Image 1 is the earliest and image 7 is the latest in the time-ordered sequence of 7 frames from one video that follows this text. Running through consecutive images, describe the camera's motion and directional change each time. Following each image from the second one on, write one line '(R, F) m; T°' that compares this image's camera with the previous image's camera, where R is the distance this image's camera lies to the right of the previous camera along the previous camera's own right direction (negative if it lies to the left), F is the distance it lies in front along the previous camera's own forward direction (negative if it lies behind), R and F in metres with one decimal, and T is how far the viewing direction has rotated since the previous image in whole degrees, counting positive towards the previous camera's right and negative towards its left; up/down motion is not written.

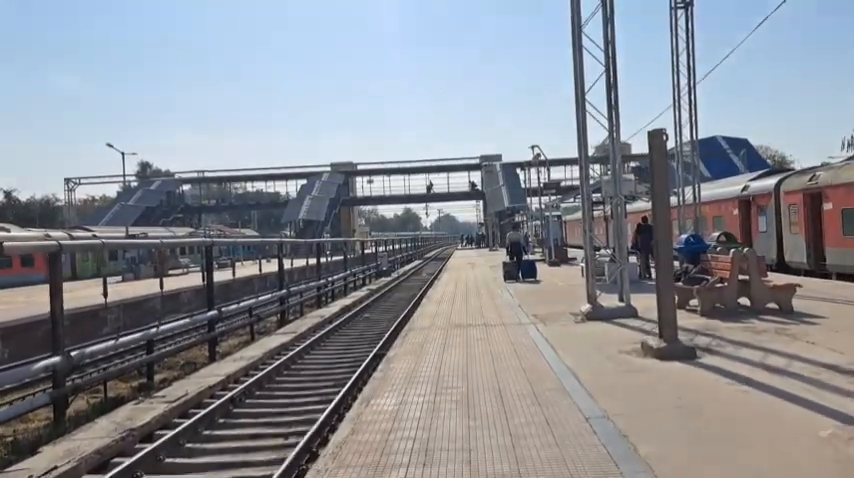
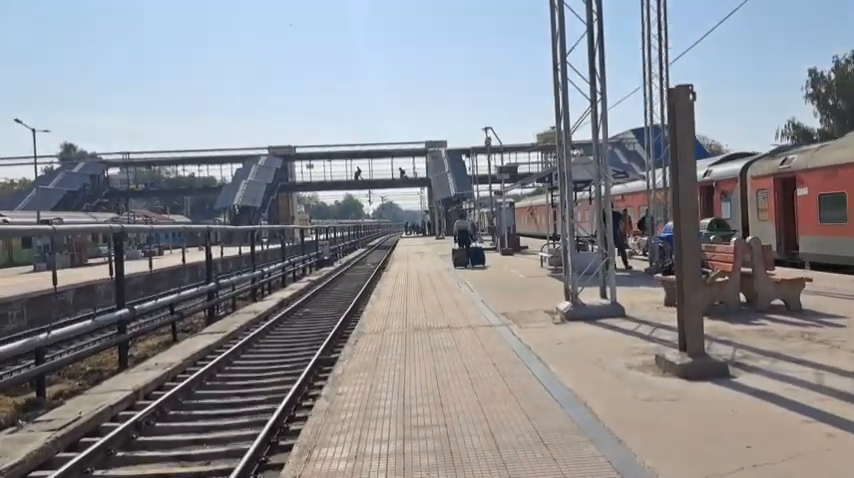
(-0.2, +2.1) m; +5°
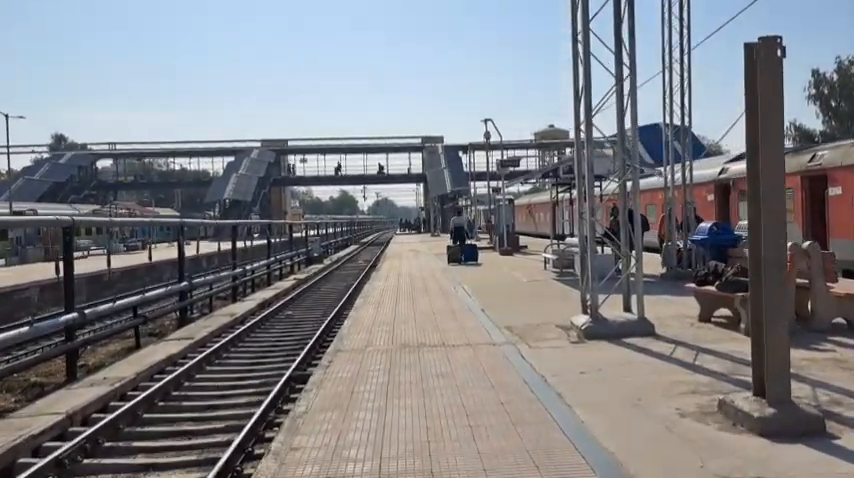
(0.0, +1.8) m; 0°
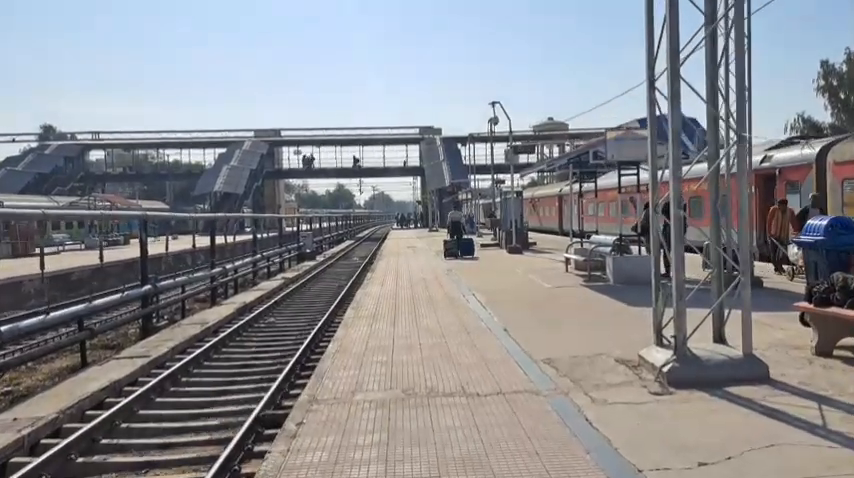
(-0.2, +2.8) m; 0°
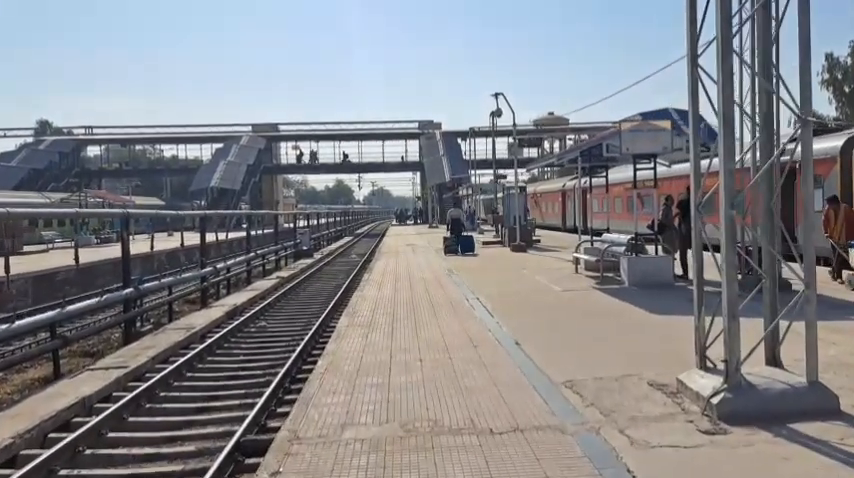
(0.0, +1.0) m; 0°
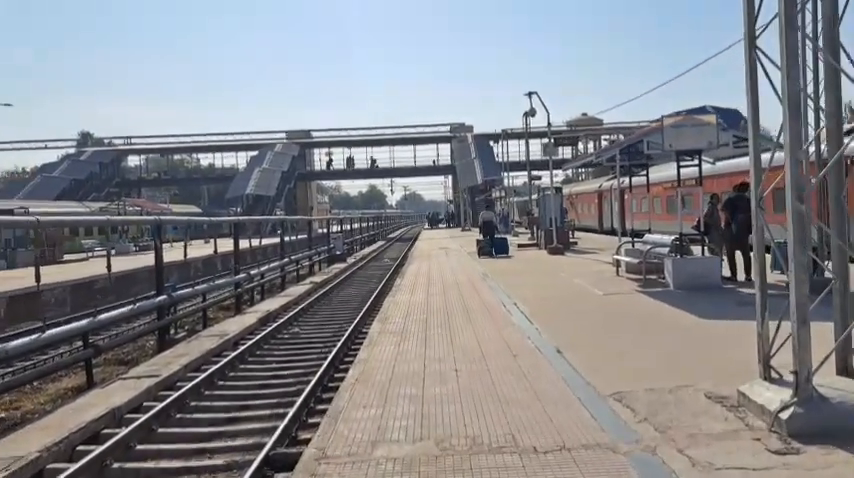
(0.0, +0.4) m; -3°
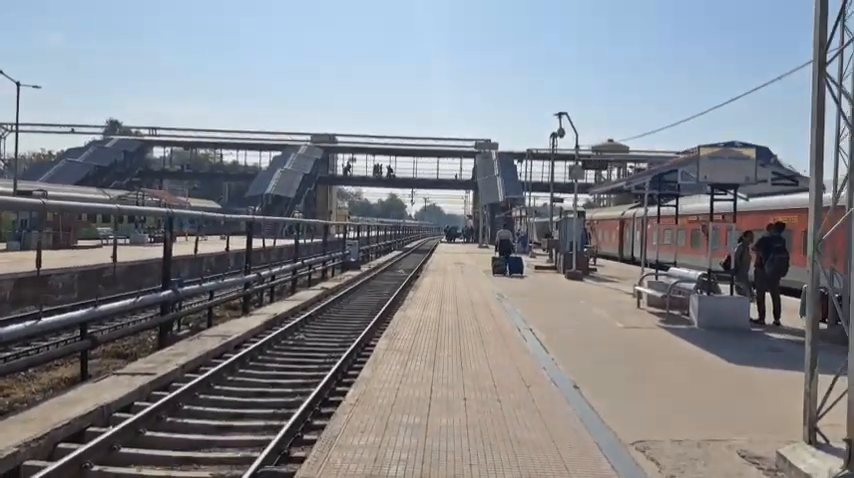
(0.0, +0.5) m; -1°
